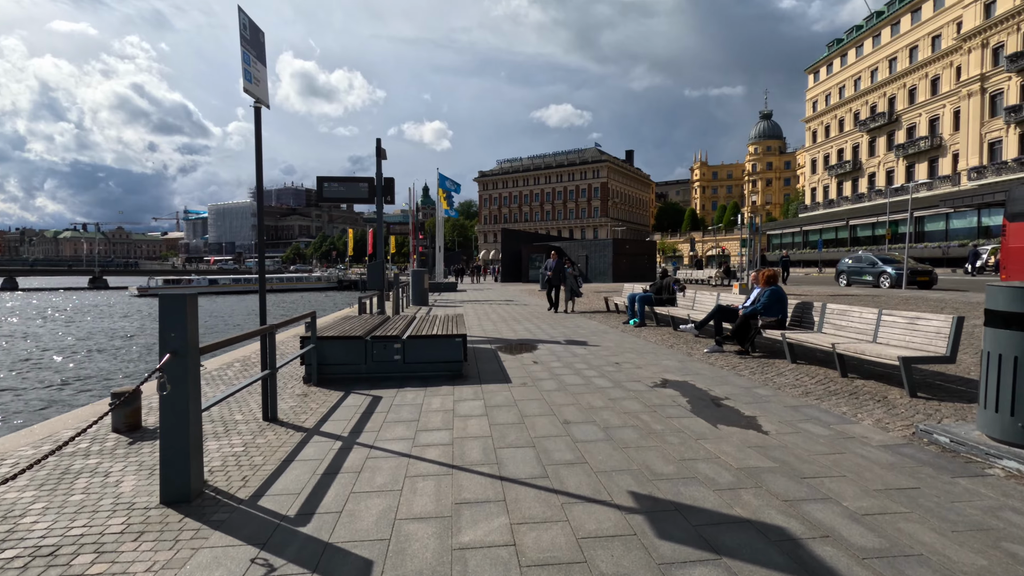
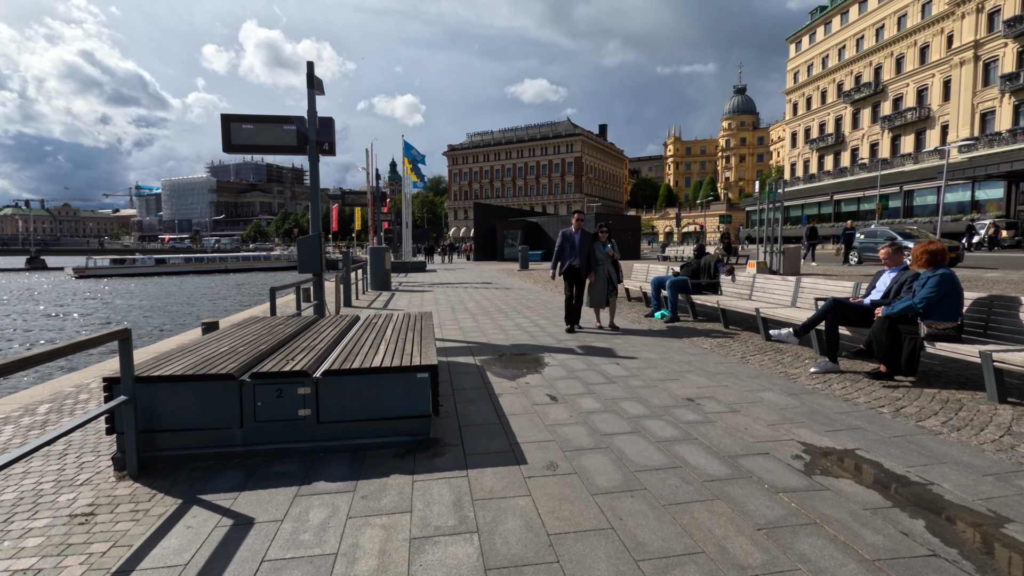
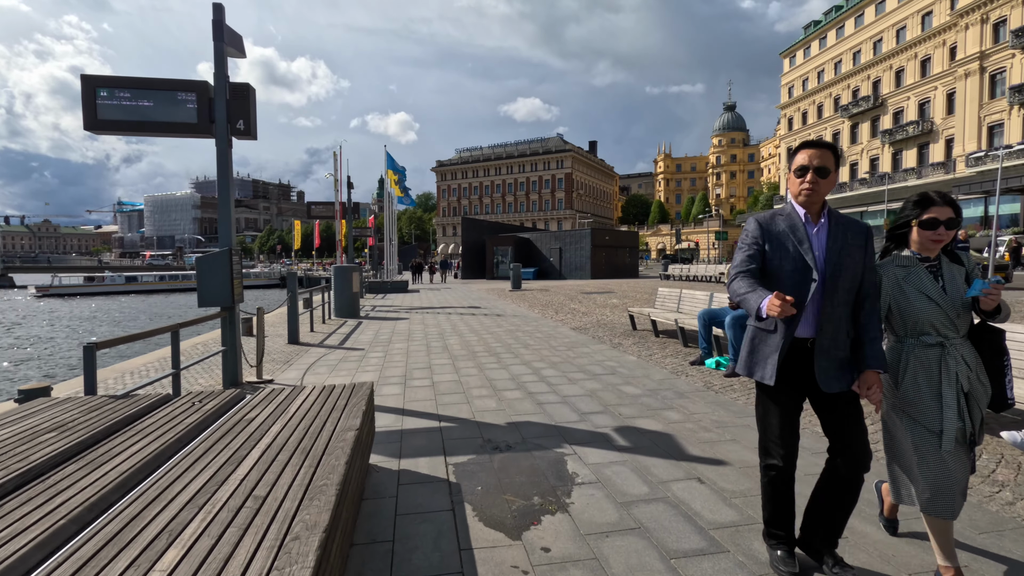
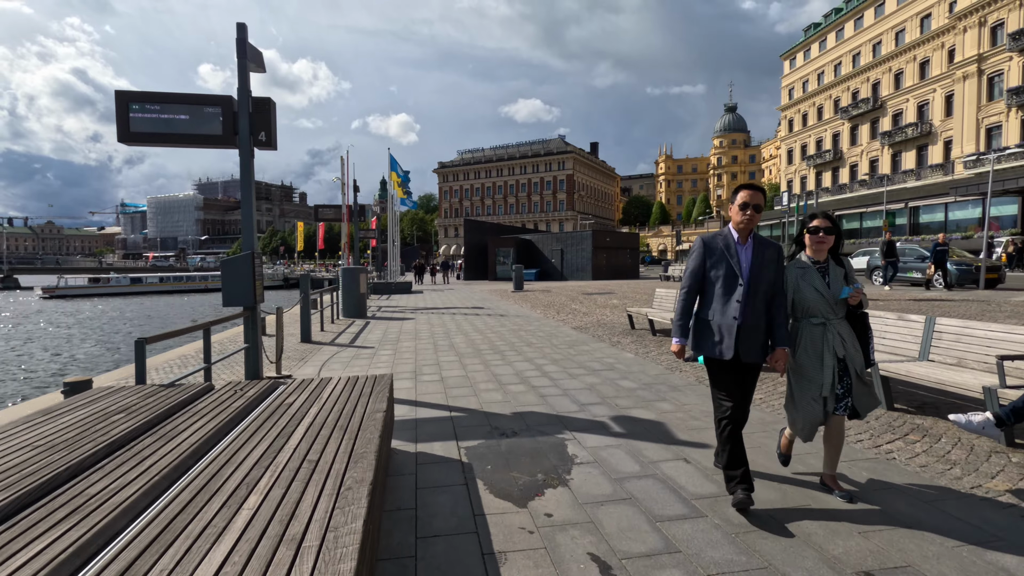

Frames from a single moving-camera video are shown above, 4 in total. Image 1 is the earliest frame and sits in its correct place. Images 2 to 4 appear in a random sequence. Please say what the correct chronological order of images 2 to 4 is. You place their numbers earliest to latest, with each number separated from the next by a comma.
2, 4, 3
